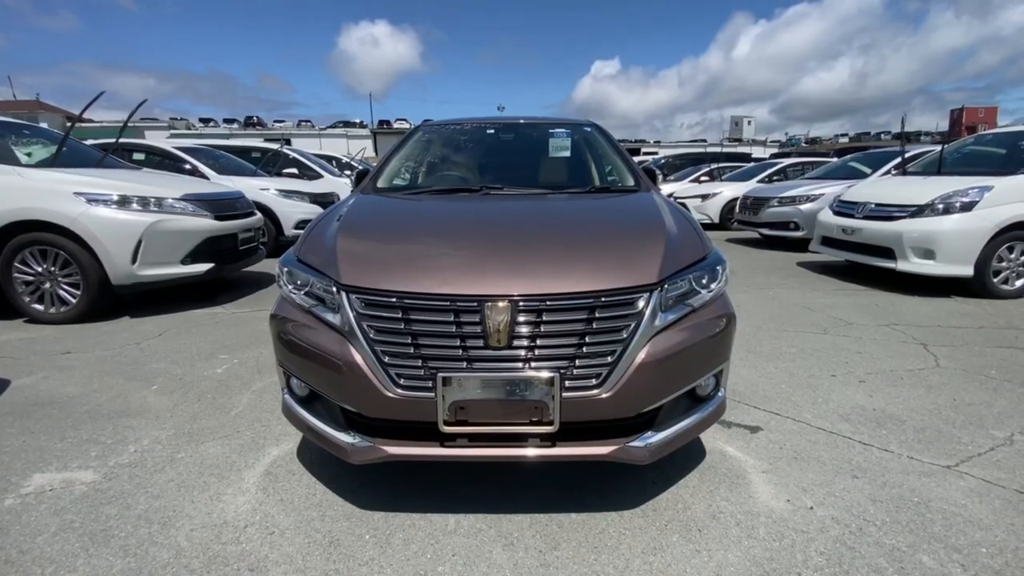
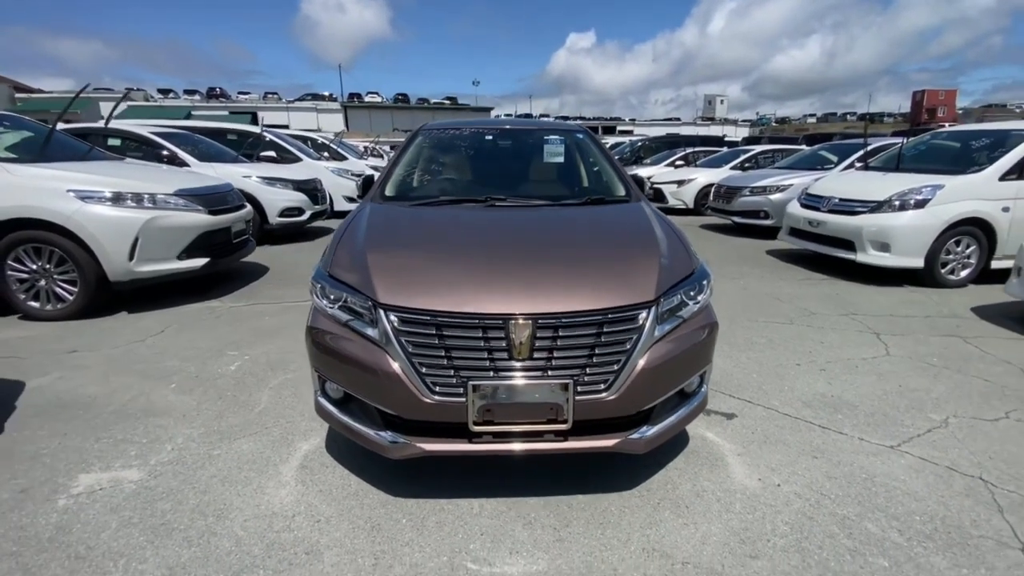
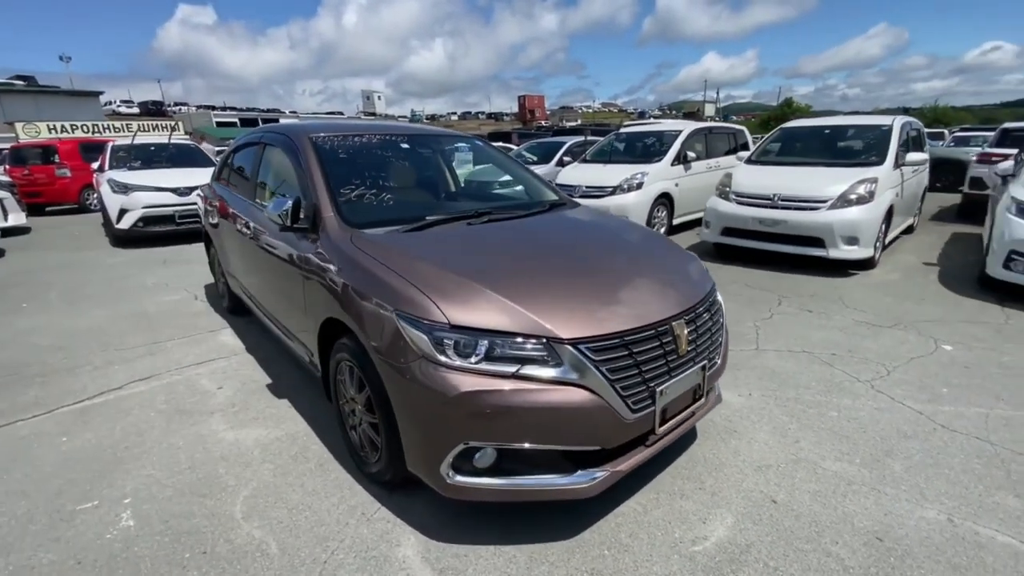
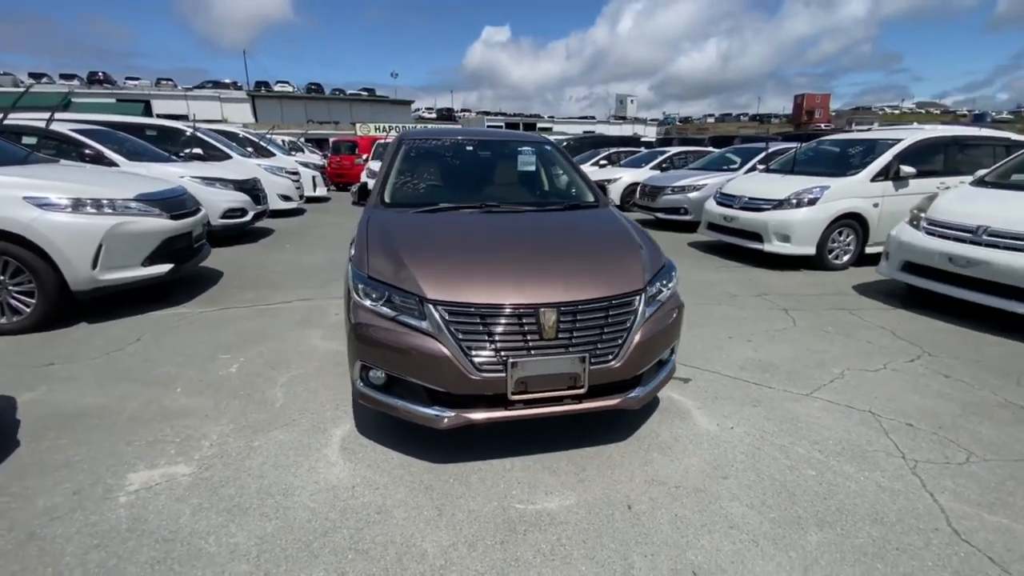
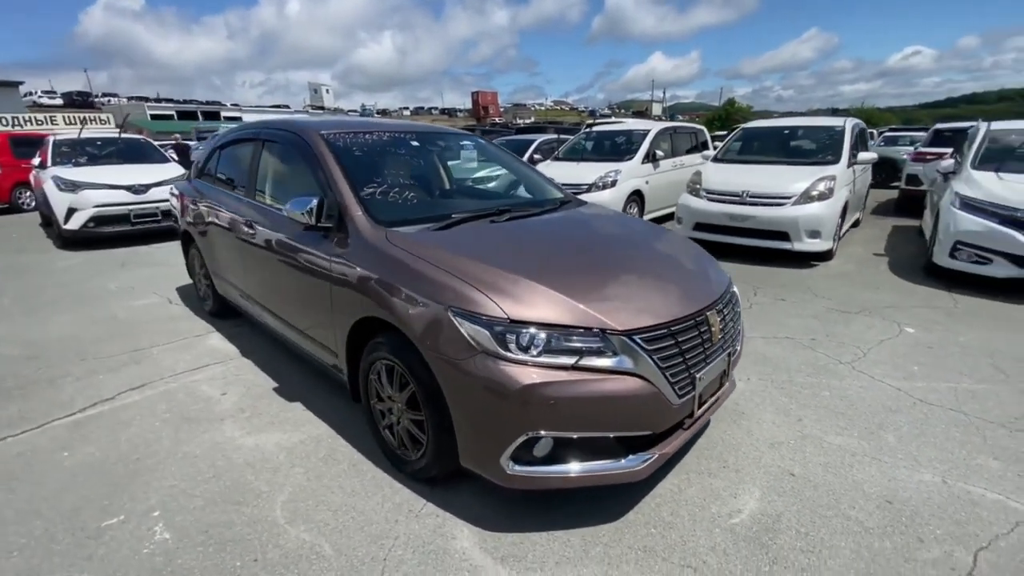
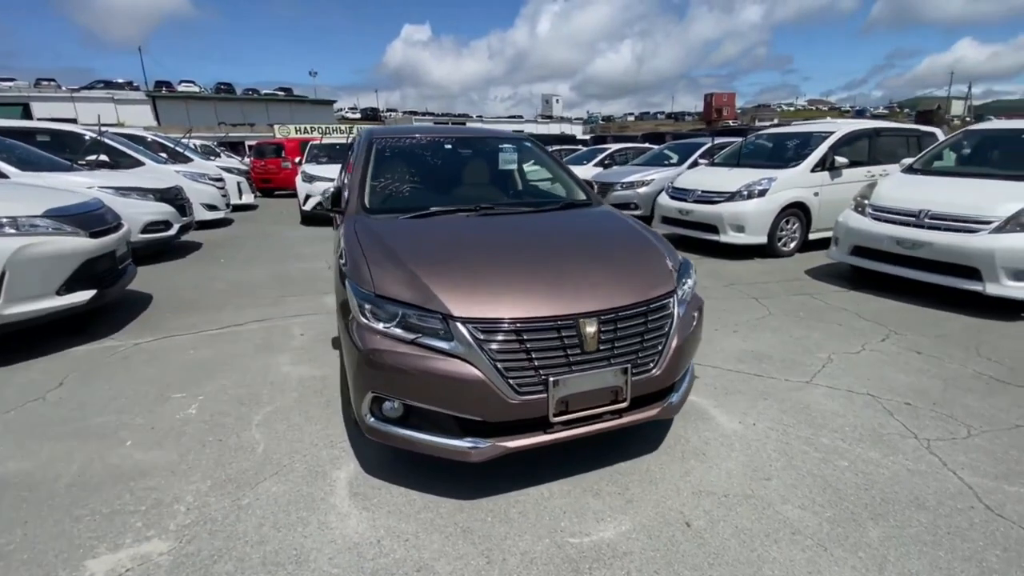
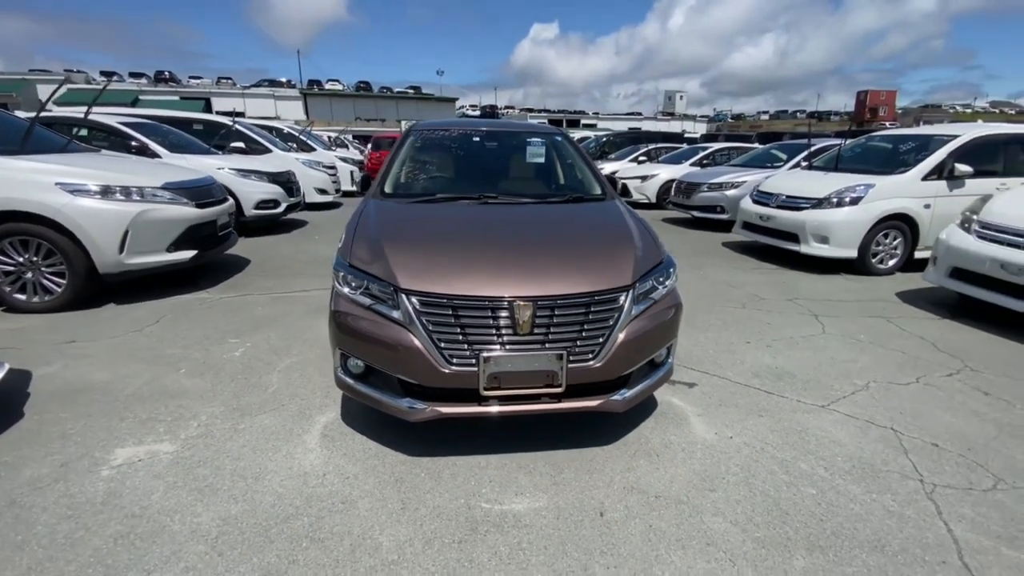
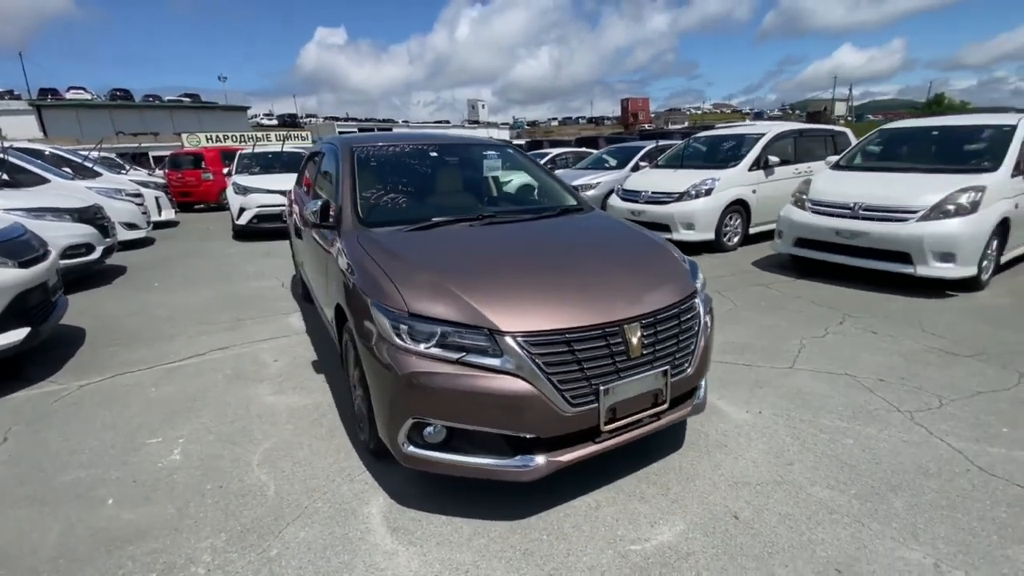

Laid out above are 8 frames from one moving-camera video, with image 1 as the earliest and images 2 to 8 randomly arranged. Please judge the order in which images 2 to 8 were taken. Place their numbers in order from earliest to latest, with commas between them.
2, 7, 4, 6, 8, 3, 5
